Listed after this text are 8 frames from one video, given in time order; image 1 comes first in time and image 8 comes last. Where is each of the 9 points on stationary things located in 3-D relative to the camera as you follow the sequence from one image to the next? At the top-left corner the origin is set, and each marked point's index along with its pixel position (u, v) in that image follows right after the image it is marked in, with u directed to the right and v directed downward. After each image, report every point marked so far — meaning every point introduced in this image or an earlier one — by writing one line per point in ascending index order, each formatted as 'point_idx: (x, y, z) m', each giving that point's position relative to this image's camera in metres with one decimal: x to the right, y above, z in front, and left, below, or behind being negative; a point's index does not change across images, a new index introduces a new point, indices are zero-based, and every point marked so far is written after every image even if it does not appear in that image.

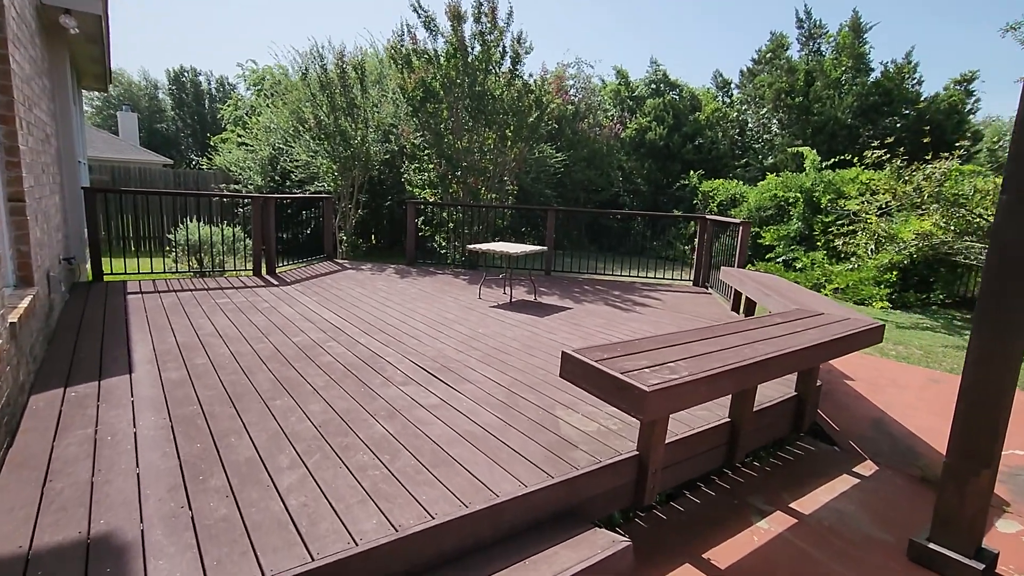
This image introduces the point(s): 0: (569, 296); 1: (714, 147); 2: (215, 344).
0: (+0.6, -0.1, +5.3) m
1: (+5.2, +3.6, +13.6) m
2: (-1.8, -0.3, +3.2) m
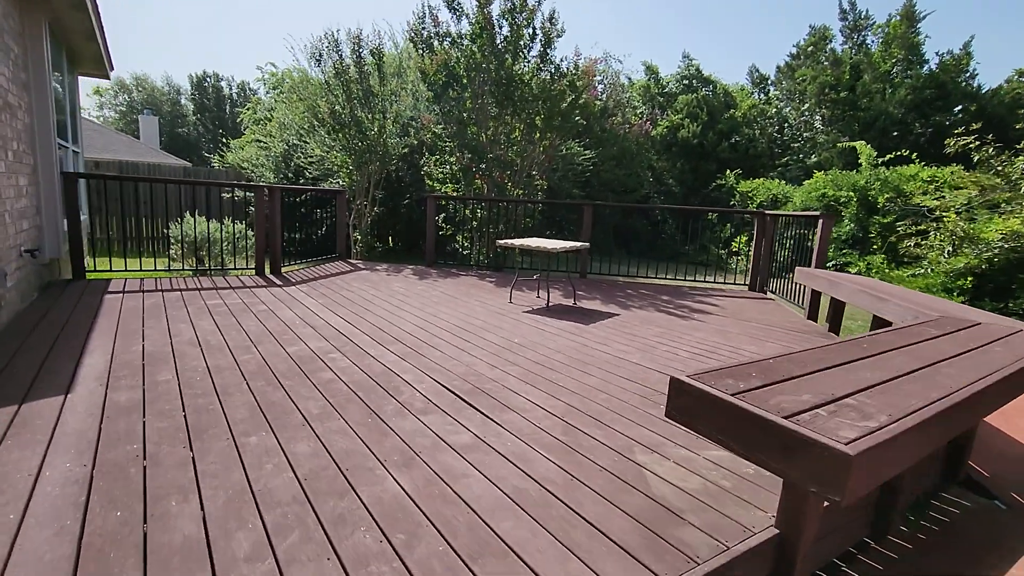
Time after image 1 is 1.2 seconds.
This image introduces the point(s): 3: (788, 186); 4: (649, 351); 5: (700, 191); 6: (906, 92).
0: (+0.9, -0.1, +4.6) m
1: (+5.8, +3.4, +12.8) m
2: (-1.6, -0.3, +2.6) m
3: (+5.8, +2.1, +11.1) m
4: (+0.8, -0.4, +3.1) m
5: (+4.6, +2.3, +12.7) m
6: (+9.2, +4.5, +12.1) m
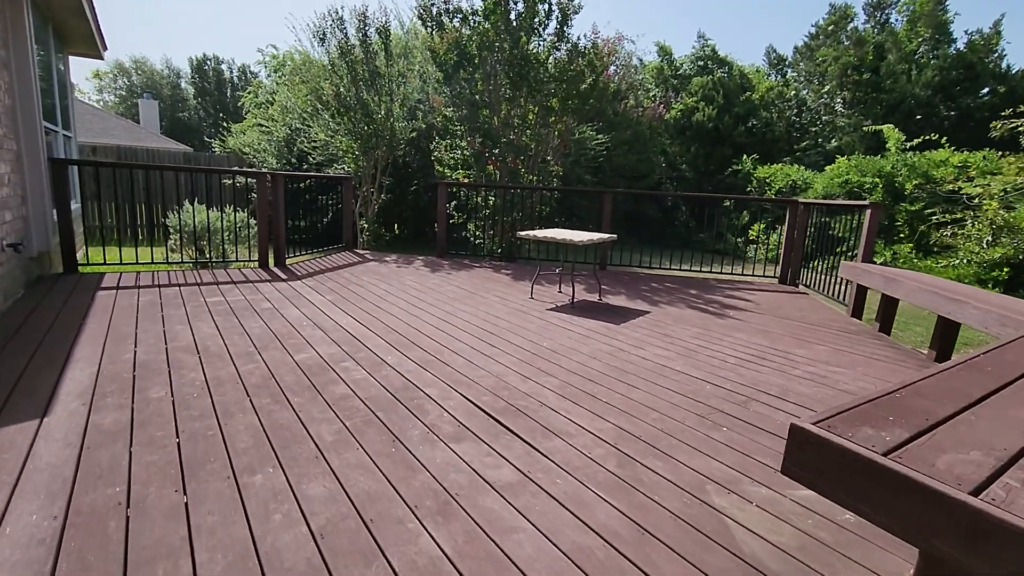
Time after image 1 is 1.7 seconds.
0: (+1.1, -0.1, +4.3) m
1: (+6.0, +3.7, +12.3) m
2: (-1.4, -0.3, +2.3) m
3: (+6.0, +2.4, +10.7) m
4: (+1.0, -0.4, +2.8) m
5: (+4.8, +2.6, +12.3) m
6: (+9.4, +4.8, +11.6) m
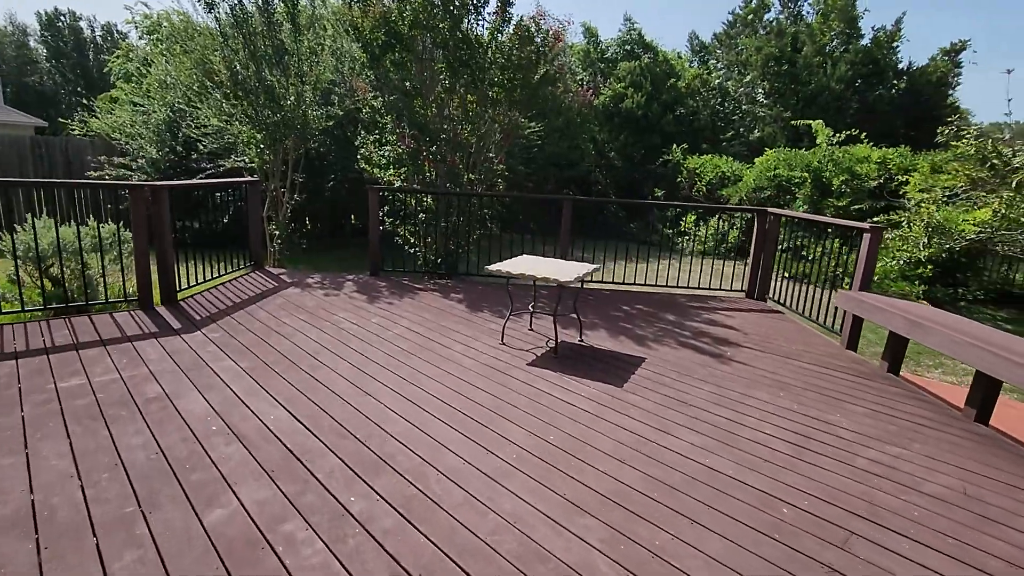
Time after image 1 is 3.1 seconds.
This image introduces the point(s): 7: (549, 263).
0: (+0.8, -0.3, +3.7) m
1: (+4.3, +4.0, +12.3) m
2: (-1.3, -0.7, +1.4) m
3: (+4.6, +2.5, +10.7) m
4: (+1.0, -0.7, +2.3) m
5: (+3.1, +2.8, +12.1) m
6: (+7.7, +5.1, +12.1) m
7: (+0.2, +0.2, +3.6) m
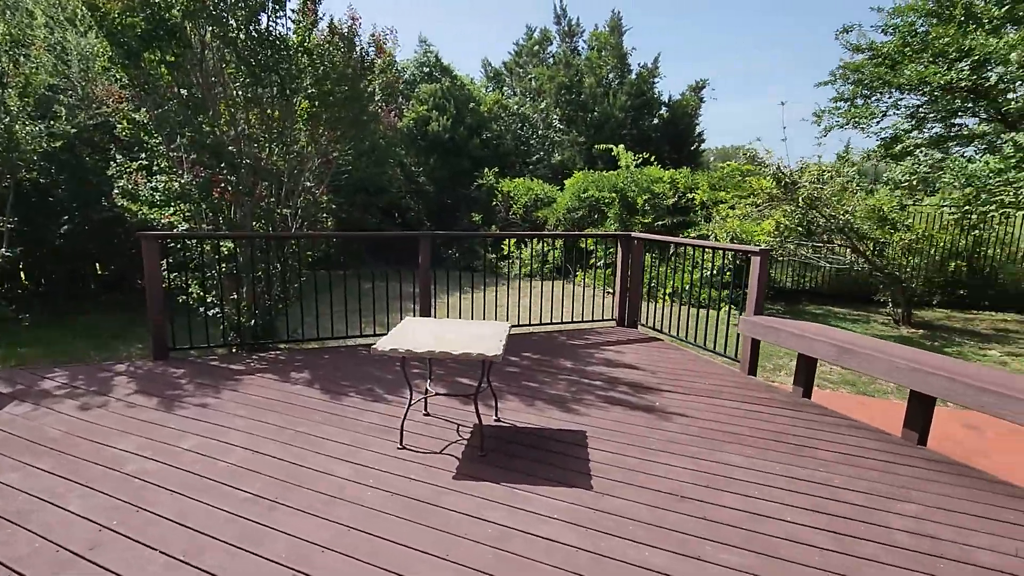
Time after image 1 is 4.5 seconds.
0: (+0.2, -0.7, +3.1) m
1: (-0.3, +3.4, +12.4) m
2: (-0.9, -1.1, +0.1) m
3: (+0.8, +2.1, +11.0) m
4: (+0.9, -0.9, +1.8) m
5: (-1.2, +2.2, +11.8) m
6: (+2.9, +4.9, +13.5) m
7: (-0.3, -0.2, +2.7) m
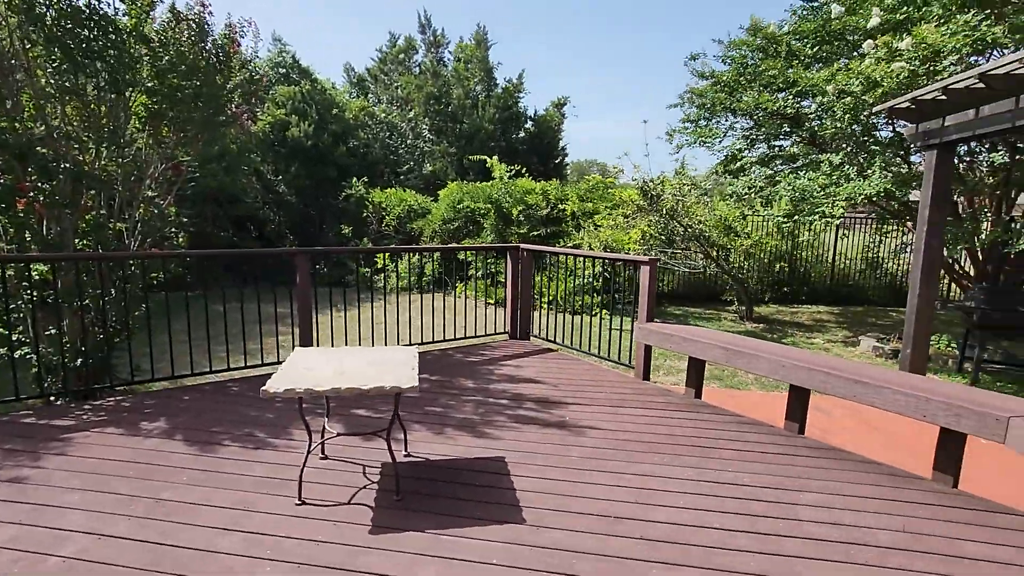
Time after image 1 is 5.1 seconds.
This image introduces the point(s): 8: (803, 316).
0: (-0.3, -0.8, +2.8) m
1: (-3.2, +3.1, +11.9) m
2: (-0.6, -1.2, -0.3) m
3: (-1.9, +1.9, +10.8) m
4: (+0.7, -0.9, +1.8) m
5: (-3.9, +1.8, +11.0) m
6: (-0.5, +4.6, +13.7) m
7: (-0.8, -0.3, +2.4) m
8: (+5.1, -0.5, +9.2) m
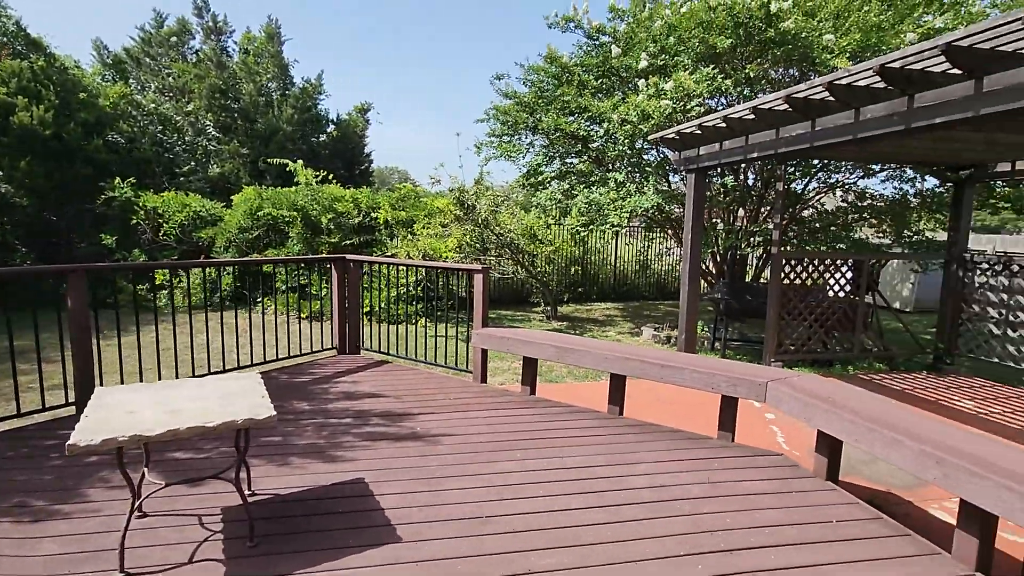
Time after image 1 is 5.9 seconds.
0: (-1.1, -0.8, +2.6) m
1: (-7.2, +2.7, +10.0) m
2: (-0.2, -1.2, -0.4) m
3: (-5.5, +1.6, +9.5) m
4: (+0.2, -0.9, +2.0) m
5: (-7.4, +1.4, +9.0) m
6: (-5.4, +4.3, +12.7) m
7: (-1.3, -0.4, +2.0) m
8: (+1.7, -0.5, +10.5) m
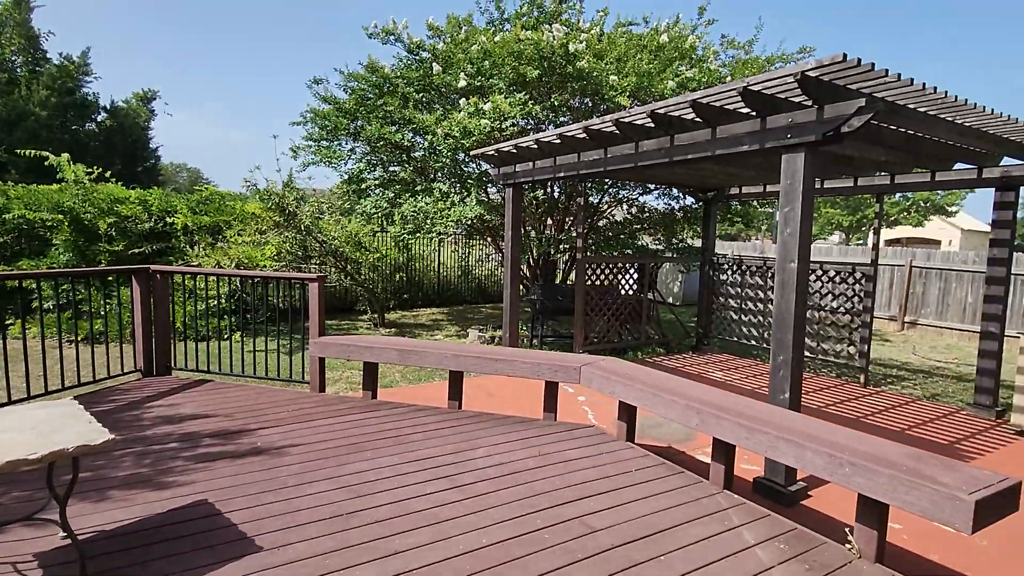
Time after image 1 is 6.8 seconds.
0: (-1.8, -0.9, +2.4) m
1: (-10.1, +2.3, +7.3) m
2: (+0.1, -1.2, -0.2) m
3: (-8.3, +1.2, +7.4) m
4: (-0.3, -1.0, +2.2) m
5: (-10.0, +1.0, +6.3) m
6: (-9.4, +3.9, +10.5) m
7: (-1.9, -0.5, +1.8) m
8: (-1.8, -0.6, +10.7) m
